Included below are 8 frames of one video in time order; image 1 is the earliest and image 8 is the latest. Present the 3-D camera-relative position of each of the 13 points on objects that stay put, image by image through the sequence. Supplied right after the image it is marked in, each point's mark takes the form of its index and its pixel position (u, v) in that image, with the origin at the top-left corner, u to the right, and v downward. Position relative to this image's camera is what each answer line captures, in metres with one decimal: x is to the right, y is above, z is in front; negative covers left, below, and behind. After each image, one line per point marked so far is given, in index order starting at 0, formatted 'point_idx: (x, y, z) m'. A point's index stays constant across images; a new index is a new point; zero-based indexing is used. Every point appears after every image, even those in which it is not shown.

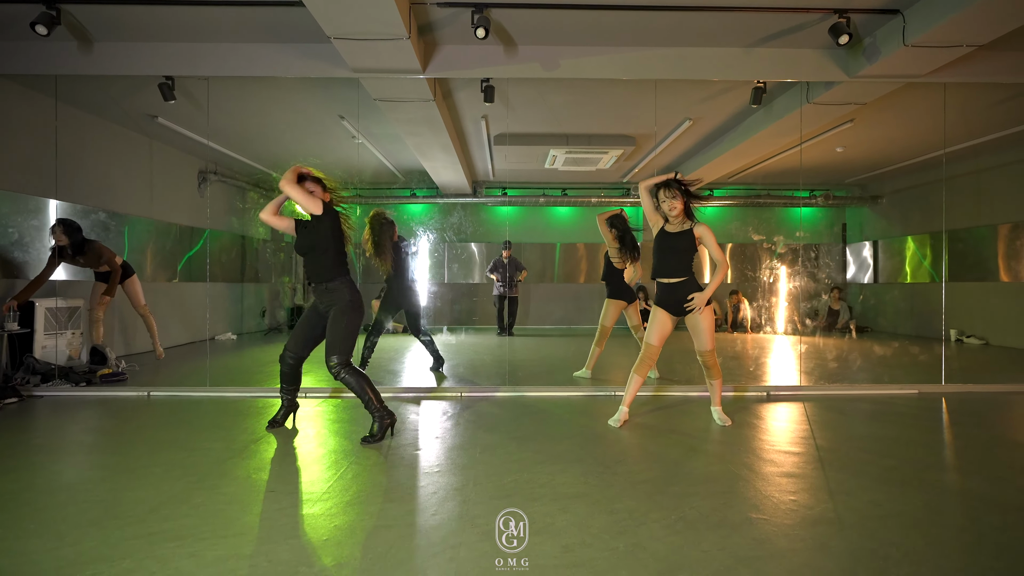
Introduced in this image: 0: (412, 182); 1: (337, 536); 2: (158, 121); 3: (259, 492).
0: (-0.9, +0.8, +4.4) m
1: (-0.5, -0.8, +1.5) m
2: (-3.1, +1.5, +4.4) m
3: (-0.9, -0.8, +1.9) m
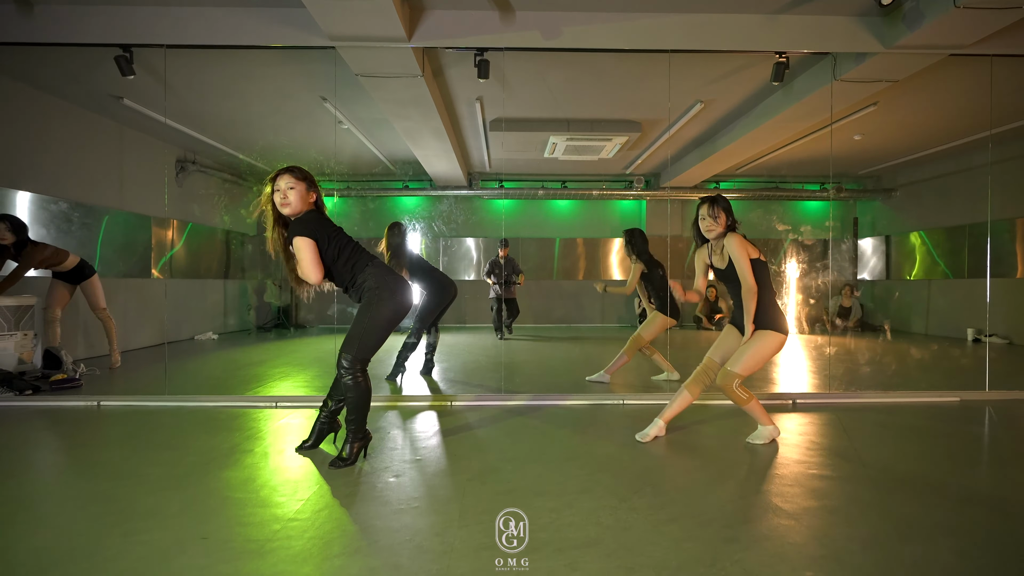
0: (-0.9, +0.9, +4.0) m
1: (-0.6, -0.8, +1.2) m
2: (-3.1, +1.5, +4.0) m
3: (-1.0, -0.8, +1.5) m
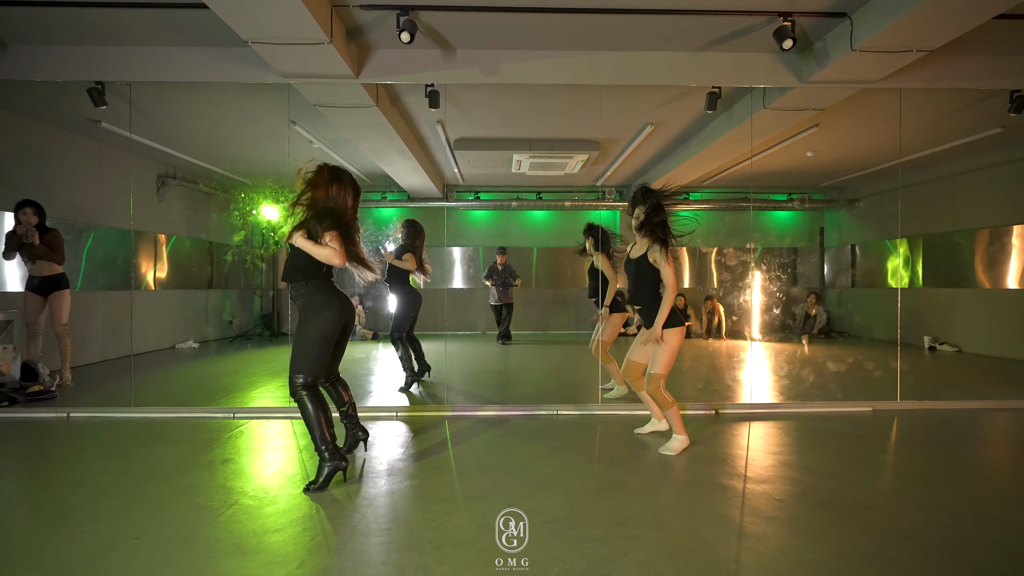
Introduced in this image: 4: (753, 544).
0: (-1.3, +0.7, +4.2) m
1: (-0.9, -0.9, +1.4) m
2: (-3.5, +1.4, +4.3) m
3: (-1.3, -0.9, +1.8) m
4: (+0.9, -0.9, +1.8) m
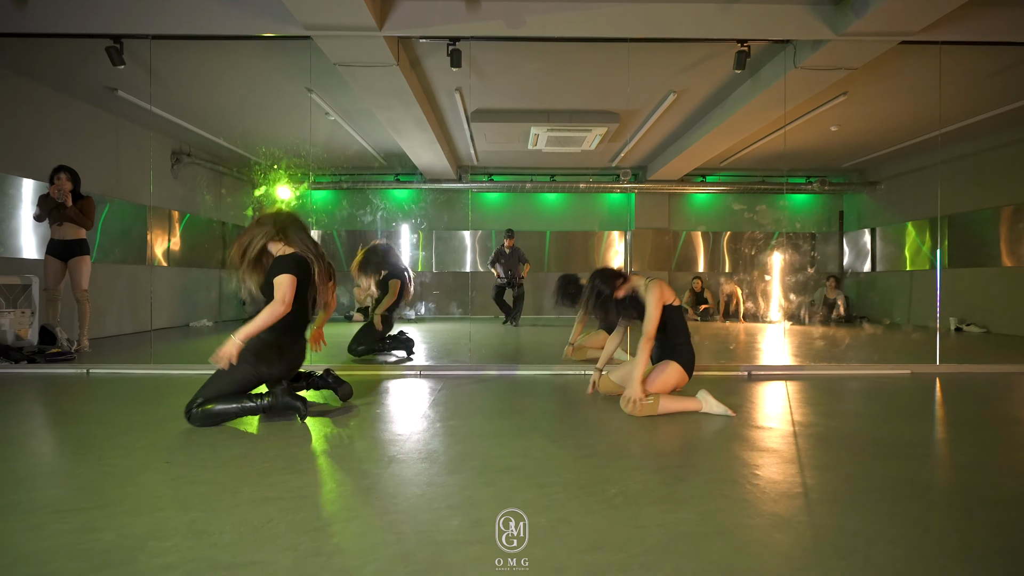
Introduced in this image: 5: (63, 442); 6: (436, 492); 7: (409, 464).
0: (-1.1, +1.0, +4.2) m
1: (-0.8, -0.6, +1.3) m
2: (-3.3, +1.6, +4.2) m
3: (-1.2, -0.6, +1.7) m
4: (+1.0, -0.6, +1.7) m
5: (-1.7, -0.6, +1.9) m
6: (-0.2, -0.6, +1.5) m
7: (-0.3, -0.6, +1.7) m
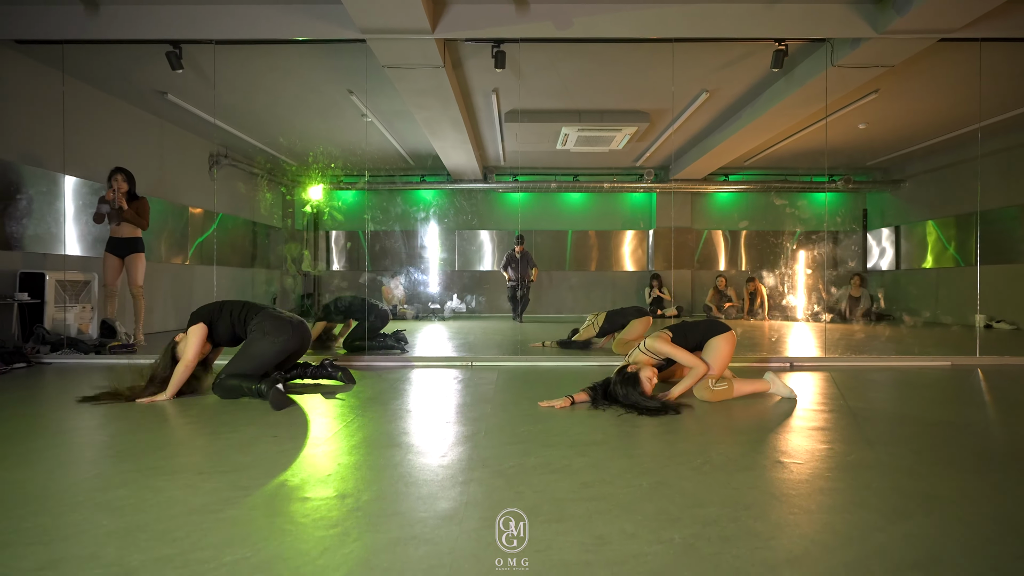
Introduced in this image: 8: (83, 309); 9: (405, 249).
0: (-0.8, +1.0, +4.3) m
1: (-0.5, -0.5, +1.4) m
2: (-3.0, +1.7, +4.4) m
3: (-0.9, -0.6, +1.8) m
4: (+1.3, -0.6, +1.8) m
5: (-1.4, -0.6, +2.0) m
6: (+0.1, -0.5, +1.6) m
7: (-0.1, -0.5, +1.8) m
8: (-3.6, -0.2, +4.1) m
9: (-0.9, +0.3, +4.2) m
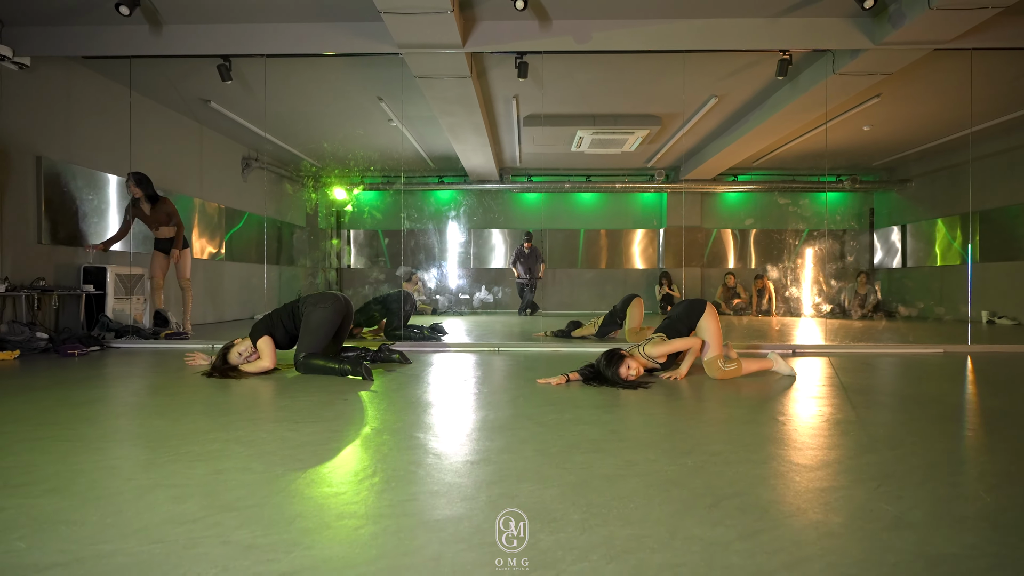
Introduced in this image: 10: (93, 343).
0: (-0.6, +1.1, +4.6) m
1: (-0.4, -0.5, +1.8) m
2: (-2.8, +1.7, +4.7) m
3: (-0.7, -0.5, +2.1) m
4: (+1.5, -0.5, +2.1) m
5: (-1.3, -0.5, +2.4) m
6: (+0.2, -0.5, +1.9) m
7: (+0.1, -0.5, +2.1) m
8: (-3.4, -0.1, +4.5) m
9: (-0.8, +0.4, +4.5) m
10: (-3.4, -0.5, +4.0) m
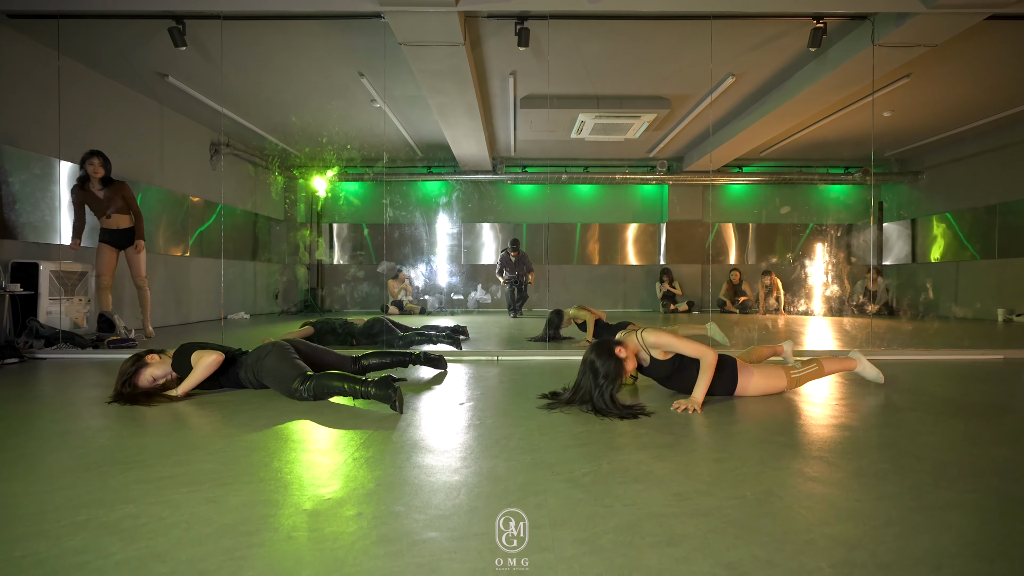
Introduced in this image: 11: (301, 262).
0: (-0.6, +1.1, +4.1) m
1: (-0.3, -0.5, +1.2) m
2: (-2.8, +1.8, +4.2) m
3: (-0.7, -0.5, +1.6) m
4: (+1.5, -0.5, +1.6) m
5: (-1.3, -0.5, +1.8) m
6: (+0.3, -0.5, +1.4) m
7: (+0.1, -0.5, +1.6) m
8: (-3.4, -0.1, +3.9) m
9: (-0.8, +0.4, +3.9) m
10: (-3.4, -0.5, +3.4) m
11: (-1.7, +0.2, +4.0) m
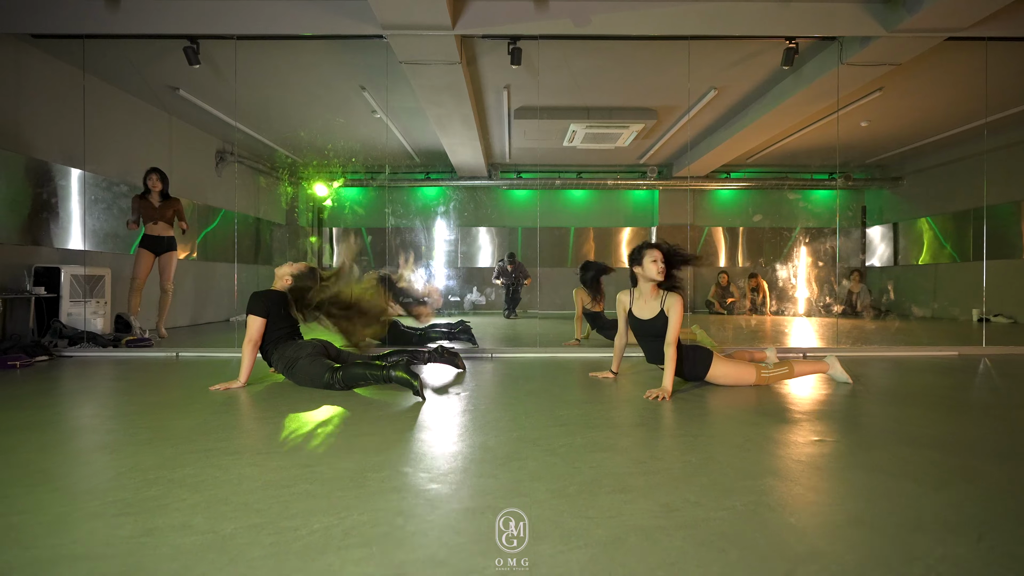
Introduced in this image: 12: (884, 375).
0: (-0.7, +1.1, +4.3) m
1: (-0.3, -0.5, +1.5) m
2: (-2.9, +1.7, +4.4) m
3: (-0.7, -0.5, +1.8) m
4: (+1.5, -0.5, +1.9) m
5: (-1.3, -0.5, +2.1) m
6: (+0.2, -0.5, +1.6) m
7: (+0.1, -0.5, +1.9) m
8: (-3.5, -0.1, +4.2) m
9: (-0.8, +0.4, +4.2) m
10: (-3.5, -0.5, +3.7) m
11: (-1.8, +0.2, +4.3) m
12: (+2.4, -0.6, +3.1) m
